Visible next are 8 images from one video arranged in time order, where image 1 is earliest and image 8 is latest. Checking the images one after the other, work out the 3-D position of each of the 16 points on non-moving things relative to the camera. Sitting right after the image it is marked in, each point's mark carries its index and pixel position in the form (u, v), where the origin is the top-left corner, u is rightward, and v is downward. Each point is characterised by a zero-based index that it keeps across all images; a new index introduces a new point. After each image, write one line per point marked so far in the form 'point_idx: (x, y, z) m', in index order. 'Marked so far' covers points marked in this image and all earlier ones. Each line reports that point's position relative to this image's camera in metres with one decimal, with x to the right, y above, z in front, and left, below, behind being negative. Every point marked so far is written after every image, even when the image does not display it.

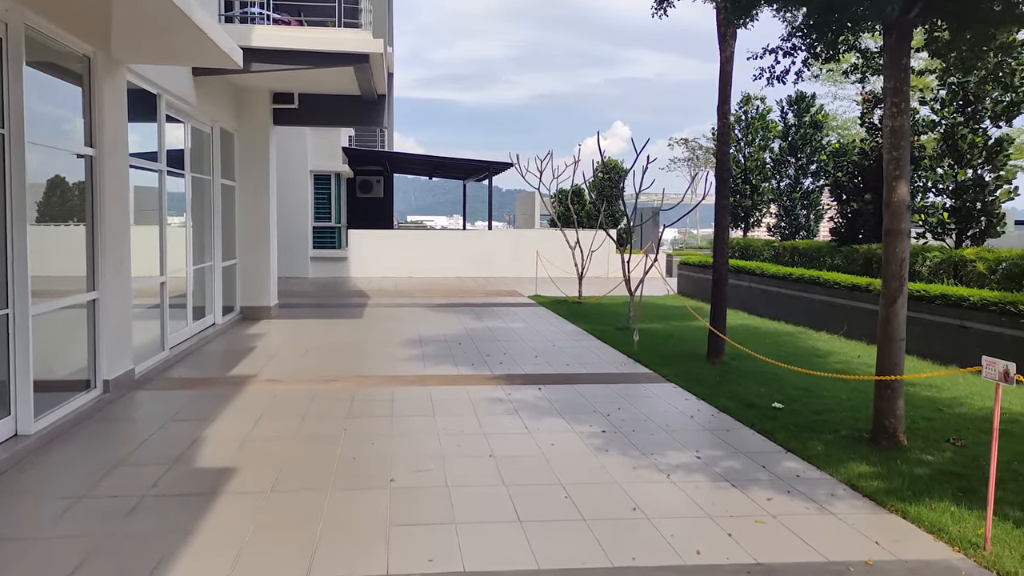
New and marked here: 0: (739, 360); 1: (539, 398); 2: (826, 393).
0: (+2.8, -0.9, +10.4) m
1: (+0.3, -1.1, +8.6) m
2: (+3.0, -1.0, +8.2) m
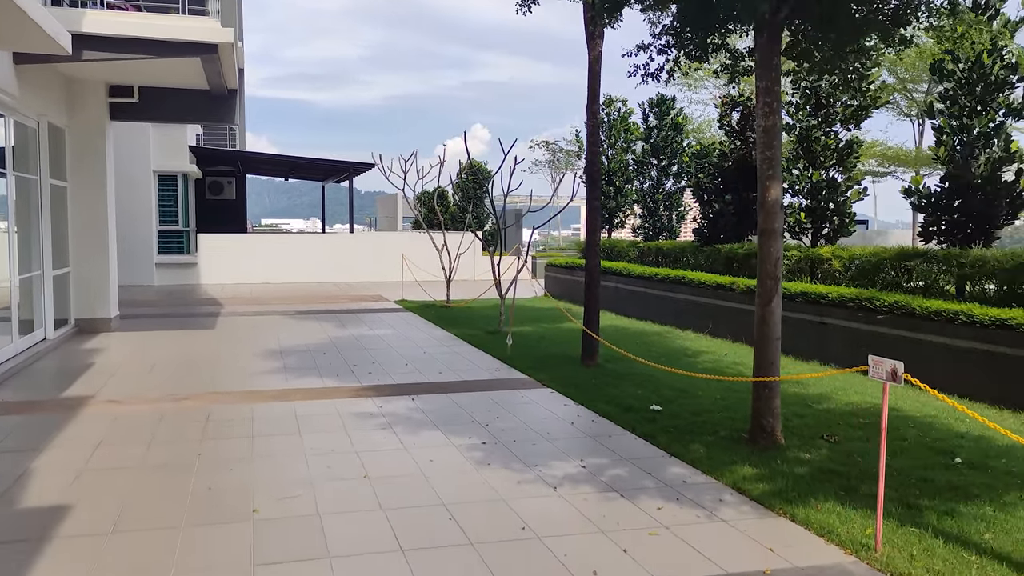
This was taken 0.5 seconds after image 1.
0: (+1.2, -0.9, +10.4) m
1: (-0.9, -1.2, +8.2) m
2: (+1.8, -1.0, +8.2) m
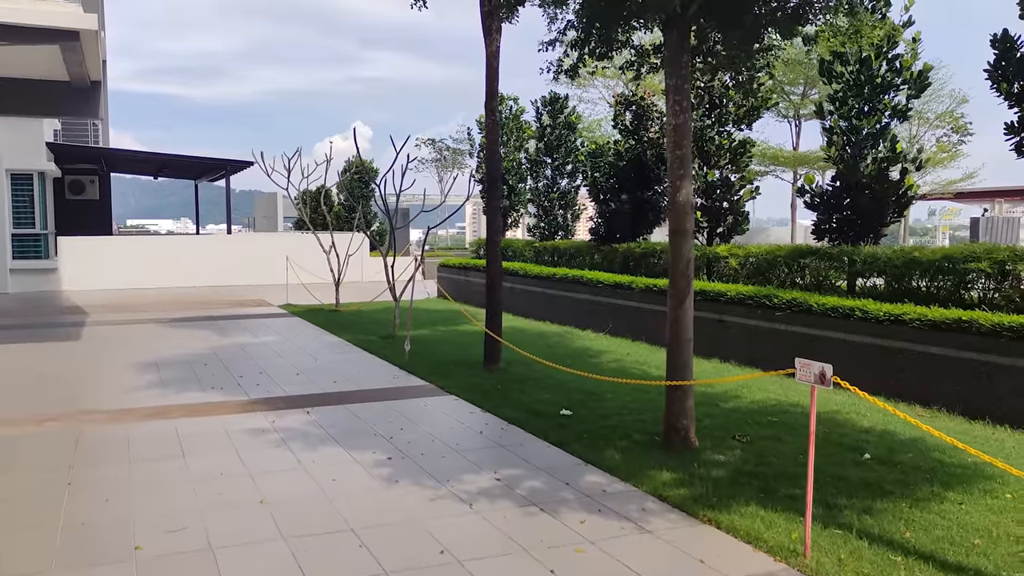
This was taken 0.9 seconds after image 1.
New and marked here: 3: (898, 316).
0: (0.0, -0.9, +10.2) m
1: (-1.8, -1.2, +7.7) m
2: (+0.9, -1.0, +8.0) m
3: (+3.4, -0.3, +7.6) m
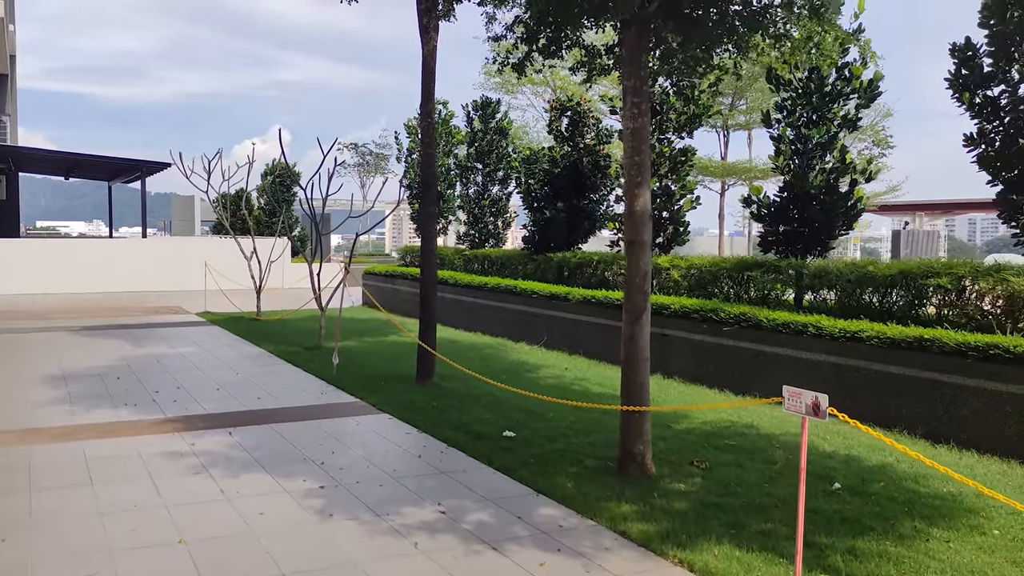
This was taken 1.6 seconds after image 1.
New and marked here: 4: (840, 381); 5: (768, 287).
0: (-0.7, -1.0, +9.6) m
1: (-2.3, -1.3, +7.0) m
2: (+0.4, -1.1, +7.5) m
3: (+2.9, -0.4, +7.3) m
4: (+2.8, -0.8, +7.4) m
5: (+2.7, 0.0, +9.2) m
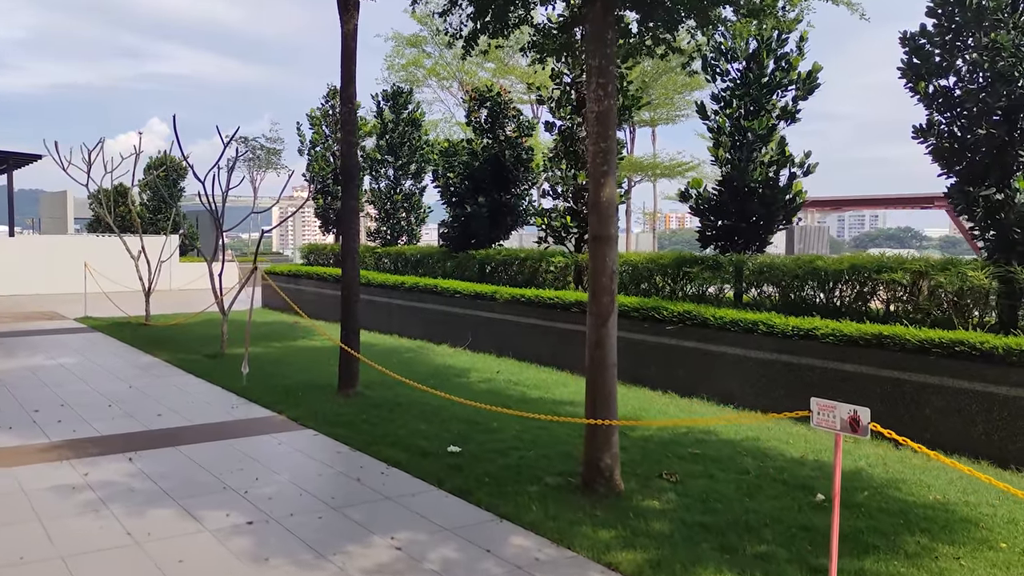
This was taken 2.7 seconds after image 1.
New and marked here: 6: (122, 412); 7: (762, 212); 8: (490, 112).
0: (-1.4, -1.0, +8.9) m
1: (-2.7, -1.3, +6.1) m
2: (-0.1, -1.1, +7.0) m
3: (+2.4, -0.4, +7.1) m
4: (+2.3, -0.8, +7.2) m
5: (+2.0, 0.0, +8.9) m
6: (-3.8, -1.2, +8.3) m
7: (+2.5, +0.8, +8.7) m
8: (-0.3, +2.6, +12.7) m
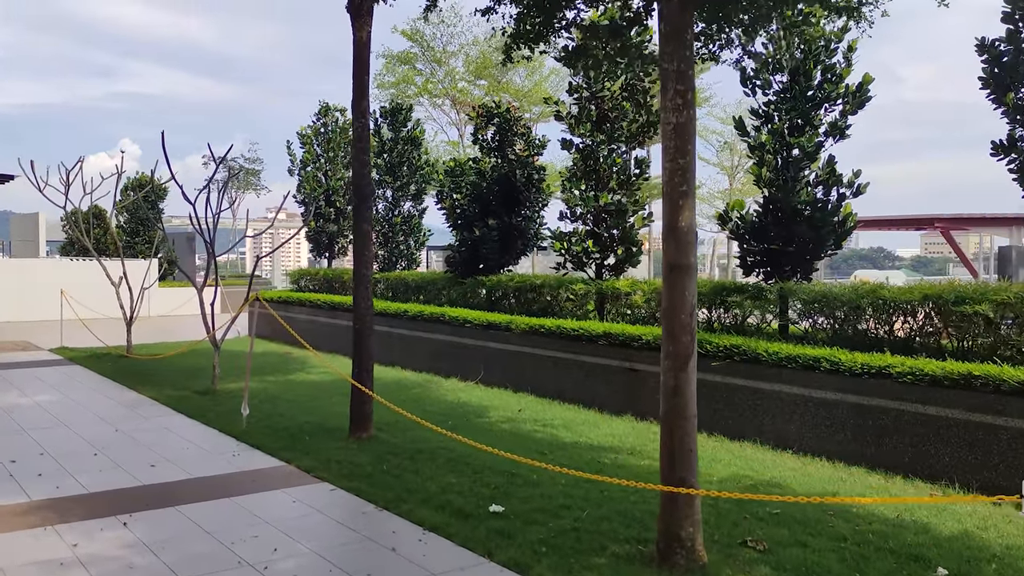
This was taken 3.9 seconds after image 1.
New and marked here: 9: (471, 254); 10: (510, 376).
0: (-1.1, -1.3, +8.1) m
1: (-2.4, -1.6, +5.3) m
2: (+0.2, -1.4, +6.2) m
3: (+2.7, -0.6, +6.4) m
4: (+2.6, -1.0, +6.5) m
5: (+2.3, -0.3, +8.2) m
6: (-3.5, -1.5, +7.4) m
7: (+2.8, +0.5, +8.1) m
8: (-0.2, +2.2, +12.0) m
9: (-0.6, +0.5, +12.3) m
10: (0.0, -1.0, +10.3) m
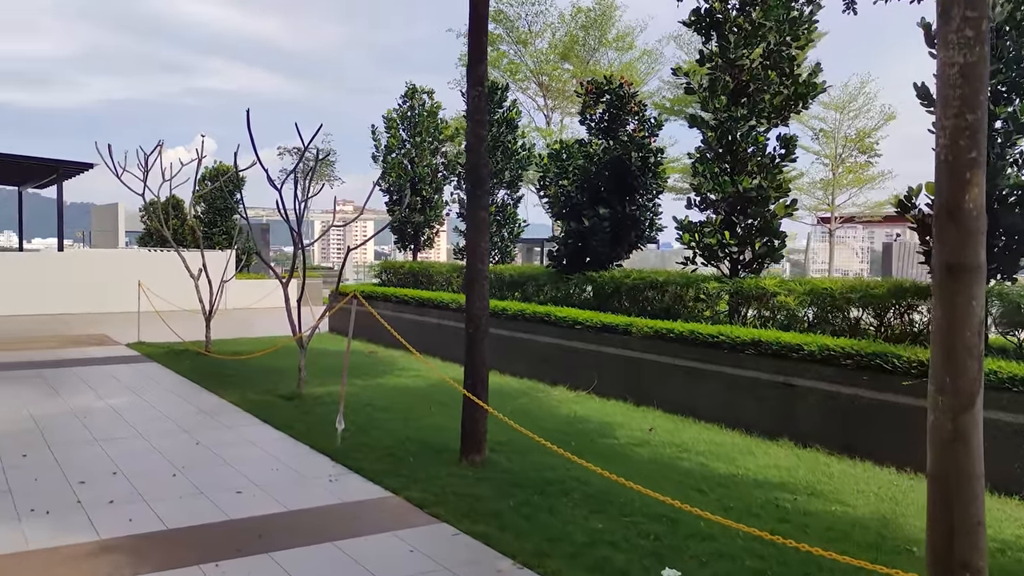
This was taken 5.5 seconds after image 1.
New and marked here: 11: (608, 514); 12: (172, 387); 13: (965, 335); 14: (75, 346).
0: (0.0, -1.3, +6.9) m
1: (-1.5, -1.6, +4.2) m
2: (+1.2, -1.4, +5.0) m
3: (+3.7, -0.6, +4.9) m
4: (+3.6, -1.1, +5.0) m
5: (+3.4, -0.3, +6.8) m
6: (-2.4, -1.5, +6.4) m
7: (+3.9, +0.5, +6.6) m
8: (+1.2, +2.2, +10.8) m
9: (+0.8, +0.5, +11.1) m
10: (+1.2, -1.0, +9.0) m
11: (+0.6, -1.4, +5.4) m
12: (-4.3, -1.3, +11.0) m
13: (+1.8, -0.2, +3.3) m
14: (-7.7, -1.0, +15.3) m
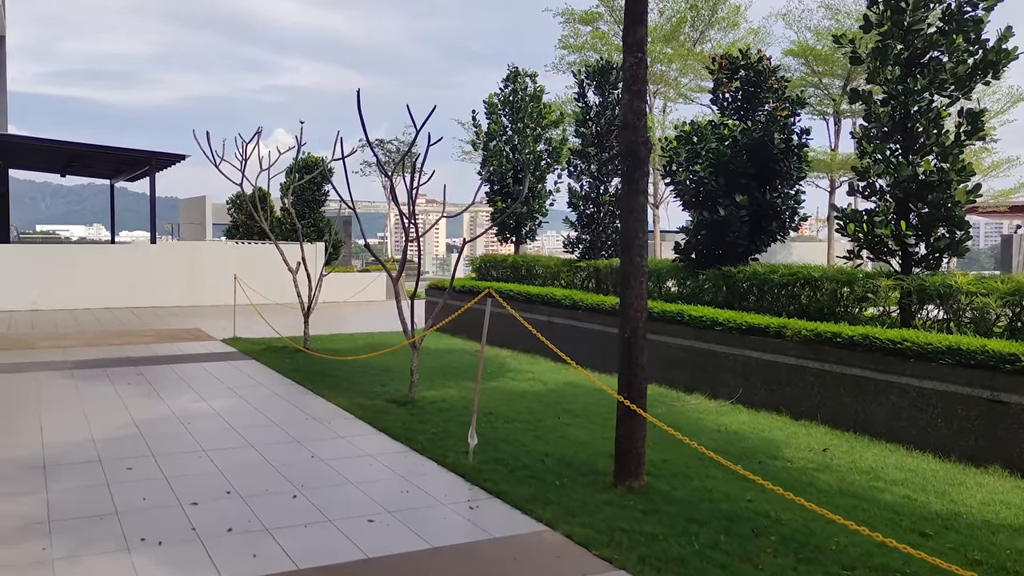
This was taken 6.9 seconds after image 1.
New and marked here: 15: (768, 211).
0: (+1.1, -1.3, +6.0) m
1: (-0.6, -1.6, +3.4) m
2: (+2.1, -1.4, +4.0) m
3: (+4.7, -0.7, +3.7) m
4: (+4.6, -1.1, +3.8) m
5: (+4.5, -0.3, +5.6) m
6: (-1.3, -1.5, +5.7) m
7: (+5.0, +0.5, +5.4) m
8: (+2.7, +2.3, +9.7) m
9: (+2.3, +0.6, +10.1) m
10: (+2.5, -1.0, +8.0) m
11: (+1.6, -1.4, +4.4) m
12: (-2.8, -1.2, +10.4) m
13: (+2.6, -0.2, +2.3) m
14: (-5.9, -0.9, +15.0) m
15: (+2.9, +0.9, +9.9) m
